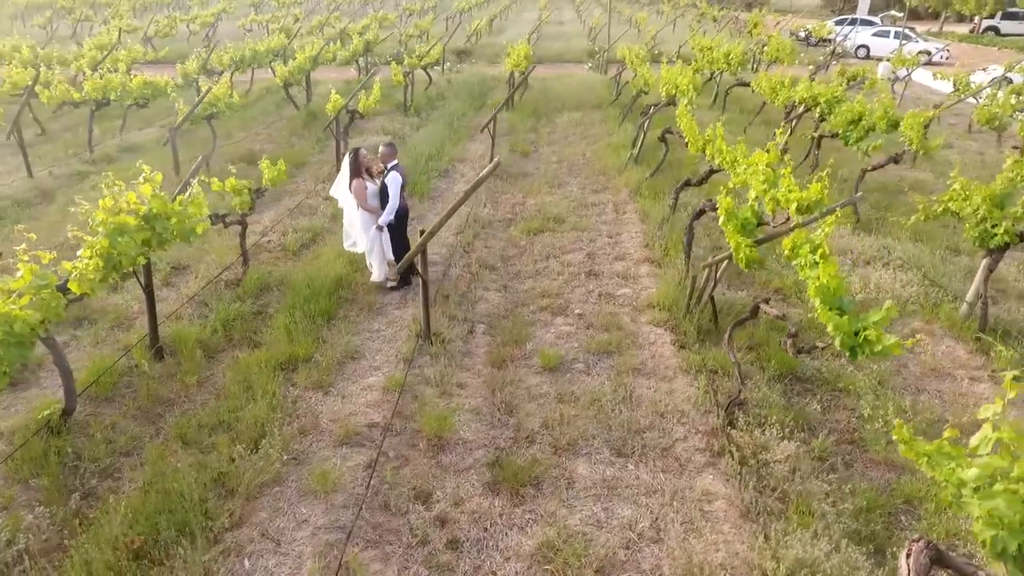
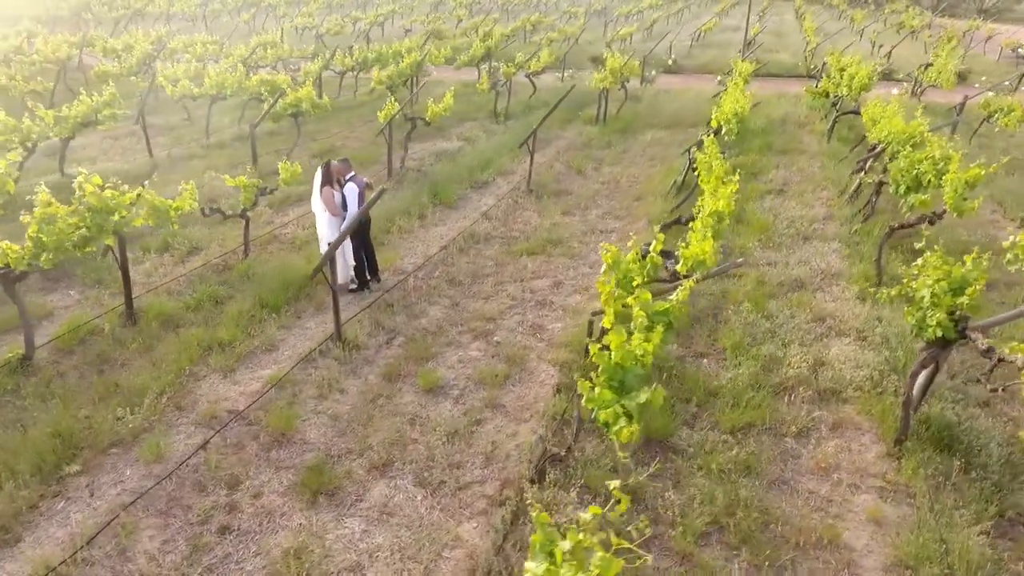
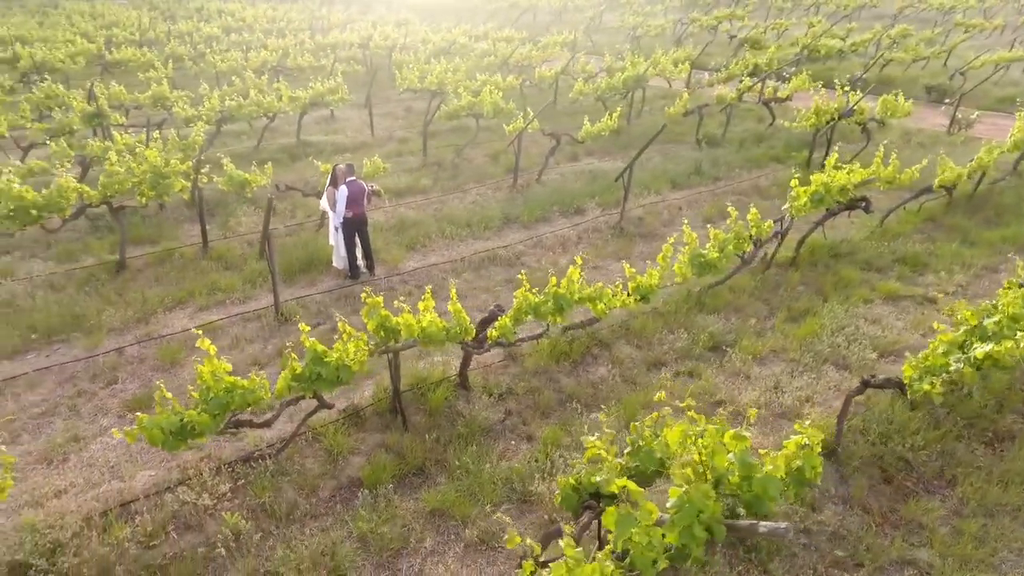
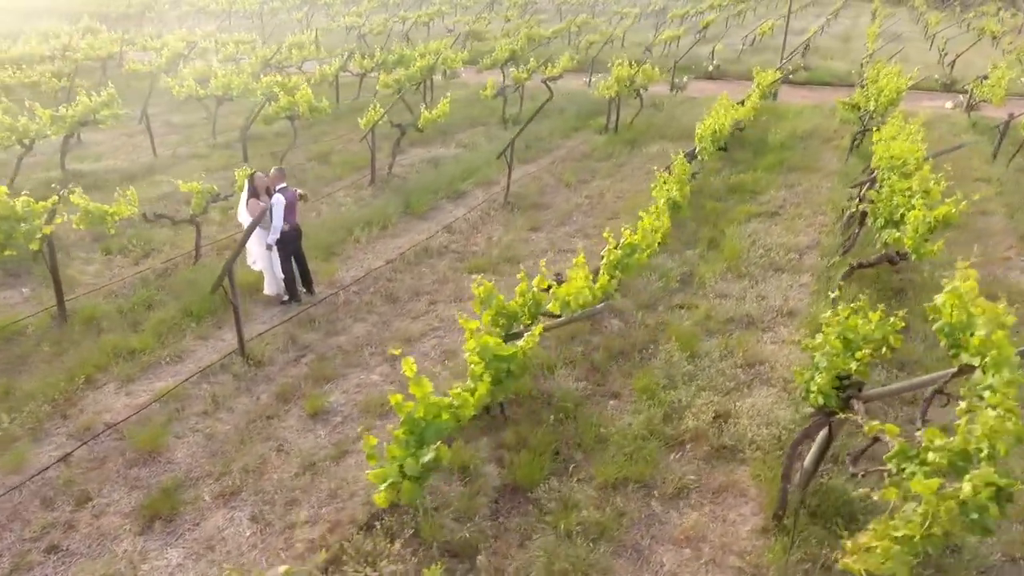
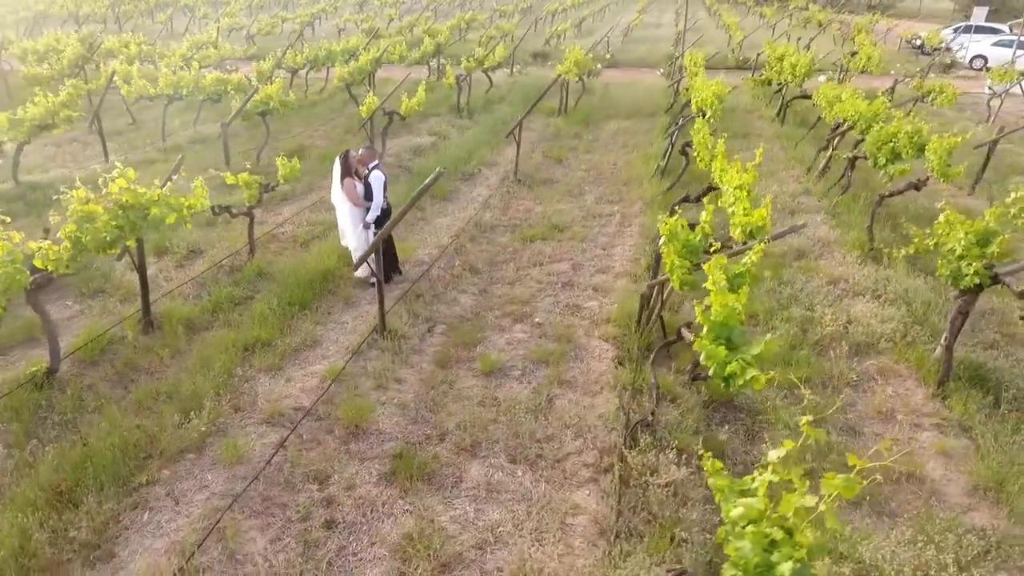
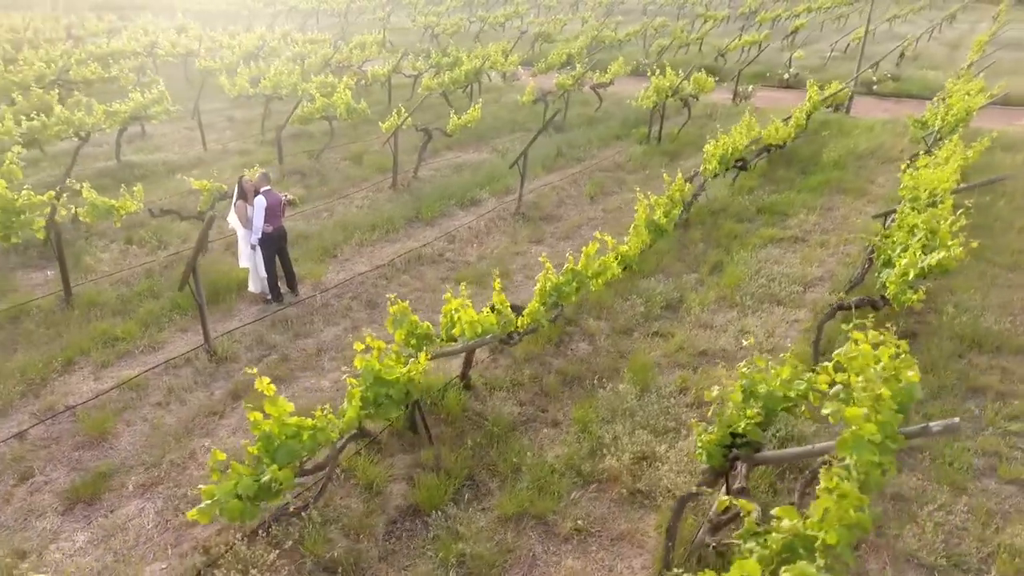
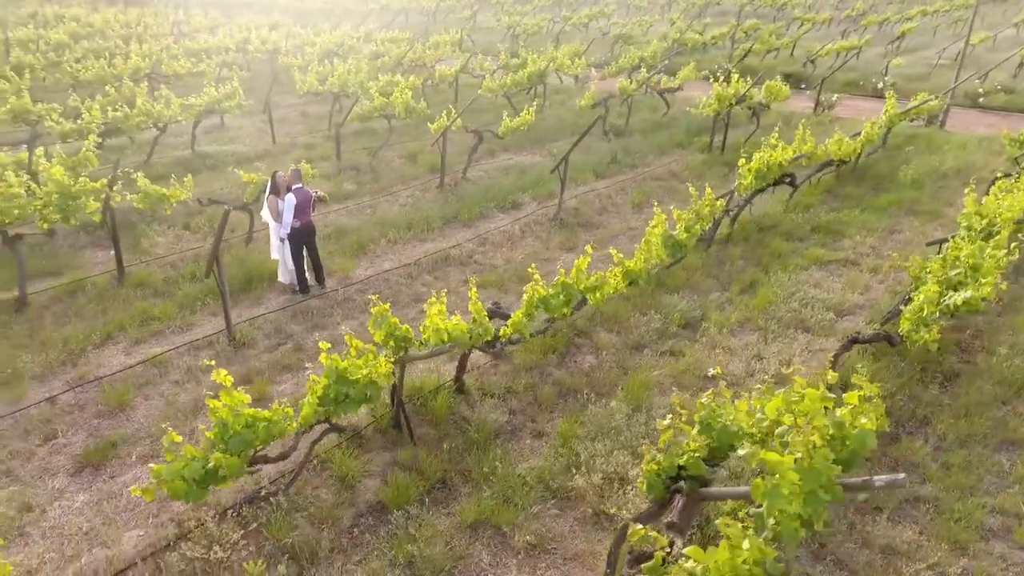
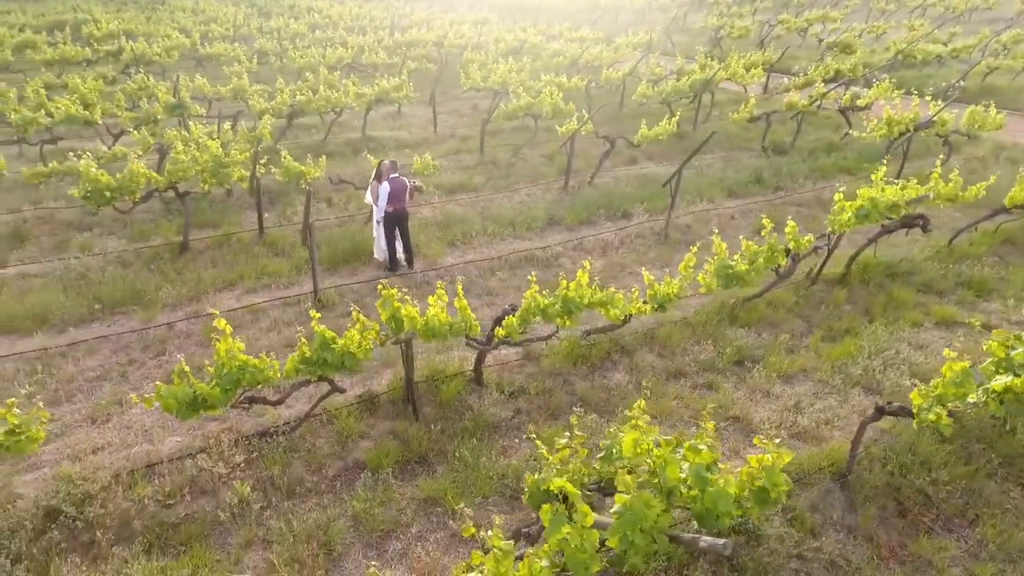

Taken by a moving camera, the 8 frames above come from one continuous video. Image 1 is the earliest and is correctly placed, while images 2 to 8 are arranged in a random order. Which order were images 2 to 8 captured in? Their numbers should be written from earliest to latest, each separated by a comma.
5, 2, 4, 6, 7, 3, 8
